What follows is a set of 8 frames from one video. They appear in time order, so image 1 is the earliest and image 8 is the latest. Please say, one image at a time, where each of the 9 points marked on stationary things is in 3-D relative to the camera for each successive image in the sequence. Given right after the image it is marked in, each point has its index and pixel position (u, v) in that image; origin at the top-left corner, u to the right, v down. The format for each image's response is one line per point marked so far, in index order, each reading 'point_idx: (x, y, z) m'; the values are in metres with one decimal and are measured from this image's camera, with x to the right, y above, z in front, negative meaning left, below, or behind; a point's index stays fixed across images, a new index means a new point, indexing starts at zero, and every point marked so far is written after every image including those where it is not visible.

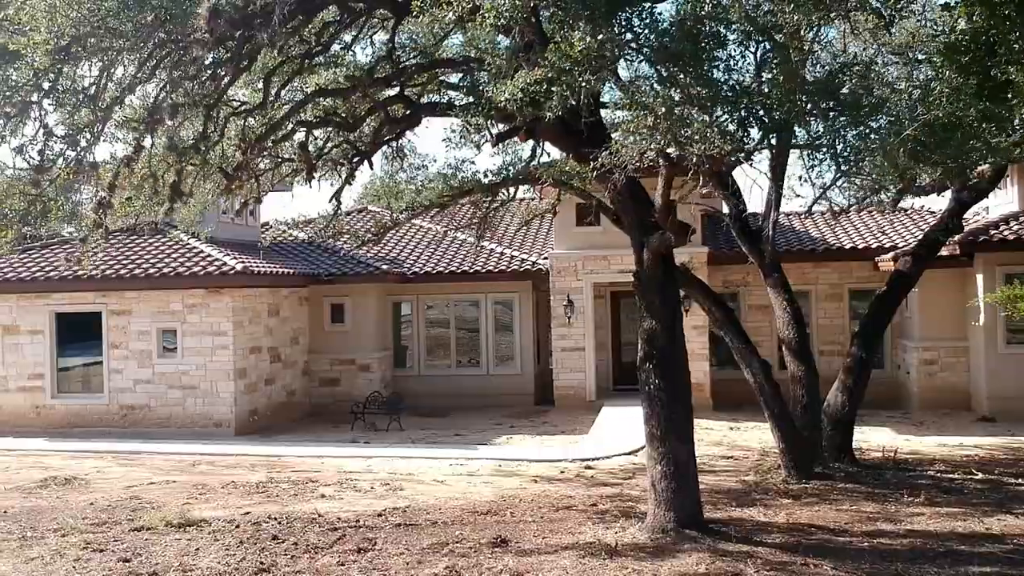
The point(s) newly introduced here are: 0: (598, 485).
0: (+1.0, -2.3, +11.3) m
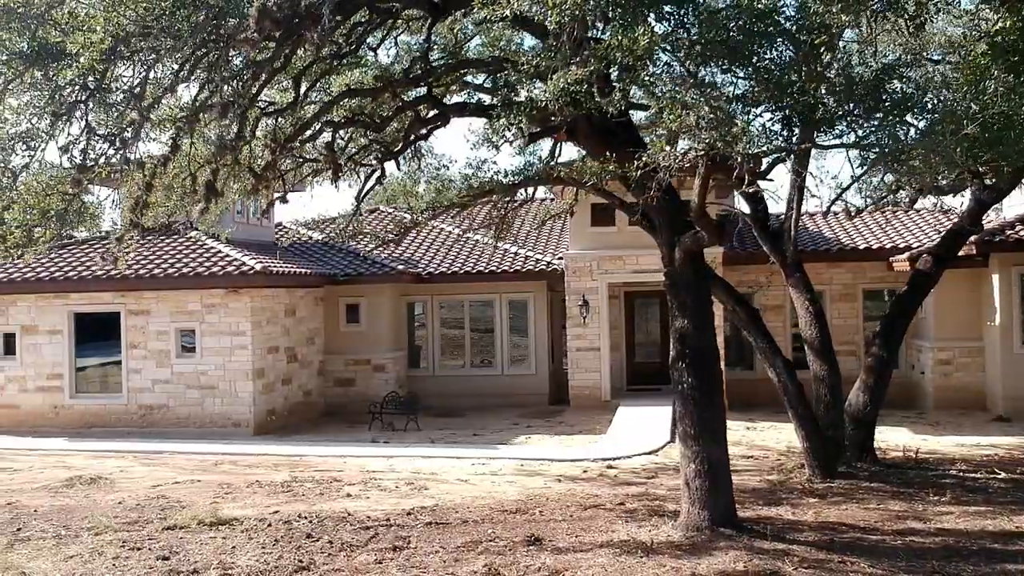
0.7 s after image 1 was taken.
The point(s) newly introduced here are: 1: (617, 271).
0: (+1.3, -2.3, +11.3) m
1: (+2.2, +0.4, +19.5) m
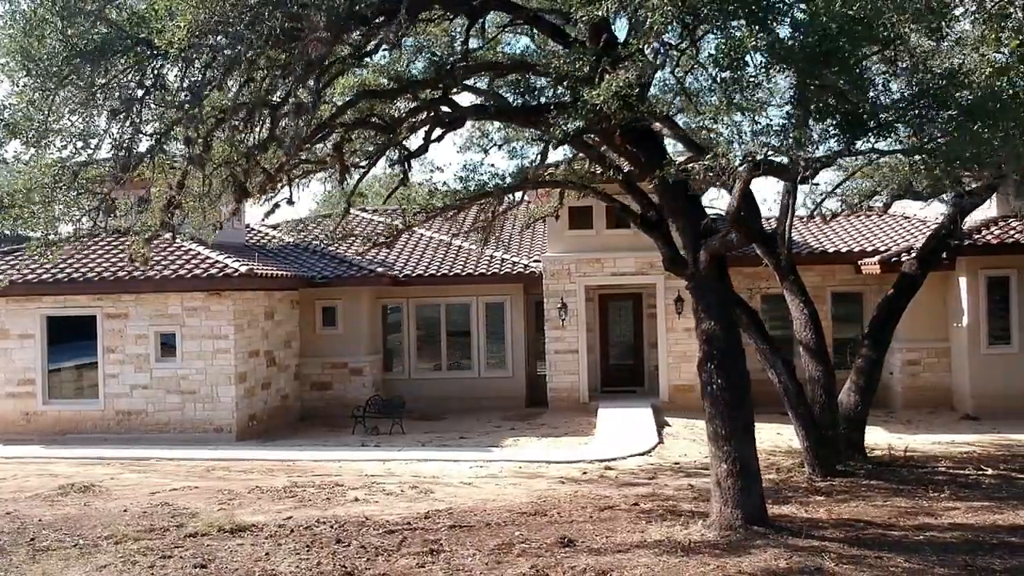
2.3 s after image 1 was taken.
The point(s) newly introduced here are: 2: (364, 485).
0: (+1.4, -2.4, +11.4) m
1: (+1.7, +0.3, +19.6) m
2: (-1.8, -2.4, +11.6) m
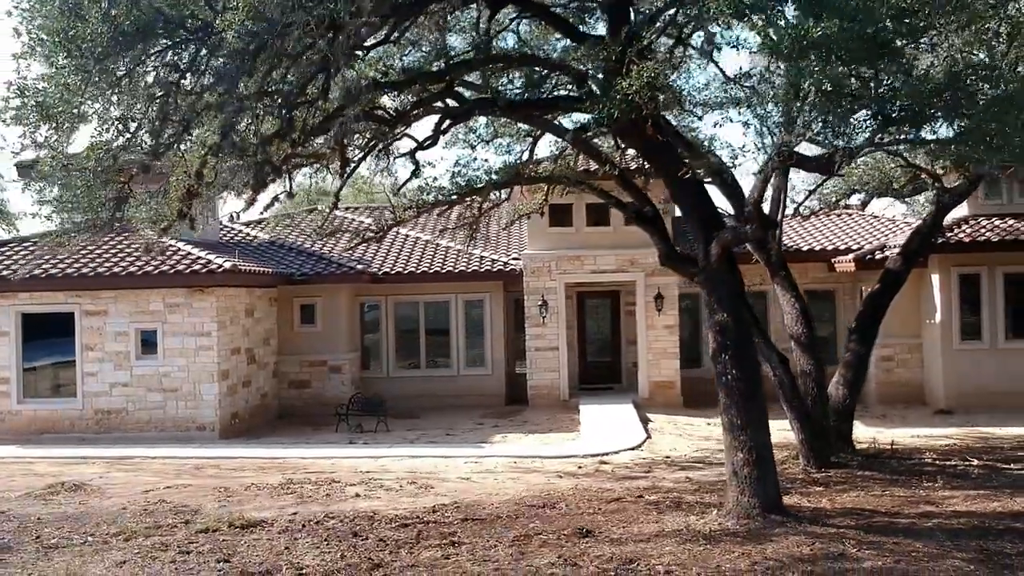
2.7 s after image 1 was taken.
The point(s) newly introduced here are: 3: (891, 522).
0: (+1.4, -2.3, +11.4) m
1: (+1.3, +0.4, +19.7) m
2: (-1.8, -2.3, +11.5) m
3: (+3.3, -2.0, +8.2) m
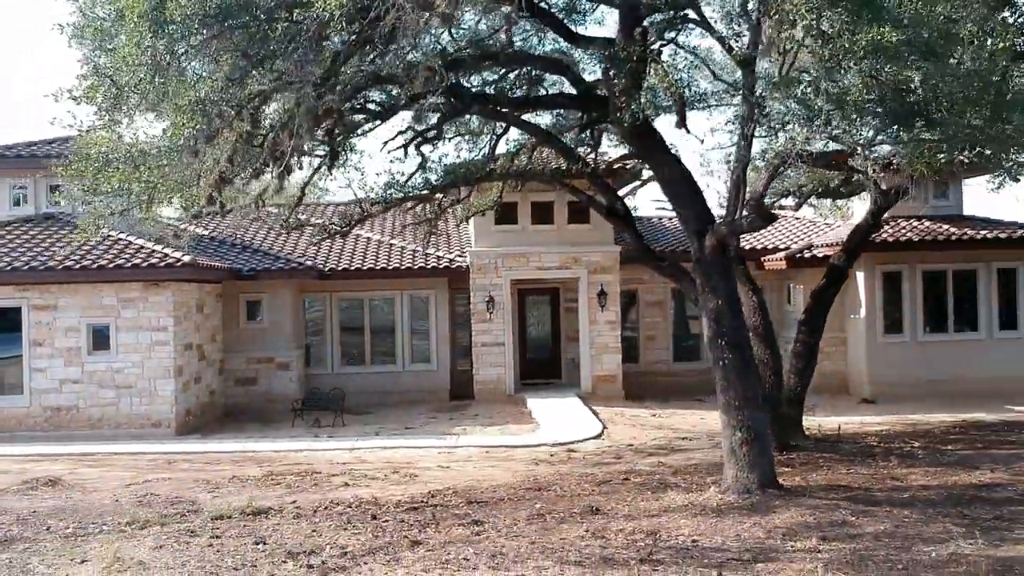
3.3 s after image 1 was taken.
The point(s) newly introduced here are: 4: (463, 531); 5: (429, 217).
0: (+1.1, -2.2, +11.9) m
1: (+0.2, +0.4, +20.1) m
2: (-2.1, -2.3, +11.6) m
3: (+3.4, -1.9, +8.9) m
4: (-0.4, -1.9, +7.5) m
5: (-1.4, +1.2, +15.5) m
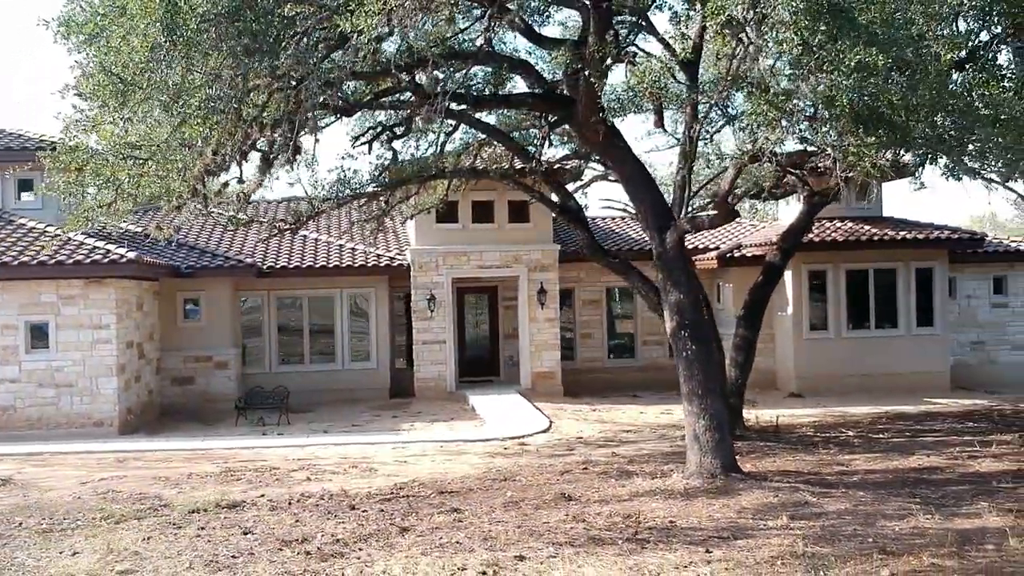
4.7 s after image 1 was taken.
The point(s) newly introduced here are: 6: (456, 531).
0: (+0.6, -2.2, +12.2) m
1: (-1.1, +0.5, +20.3) m
2: (-2.6, -2.2, +11.6) m
3: (+3.1, -1.9, +9.4) m
4: (-0.6, -1.9, +7.6) m
5: (-2.2, +1.2, +15.5) m
6: (-0.4, -1.8, +7.0) m
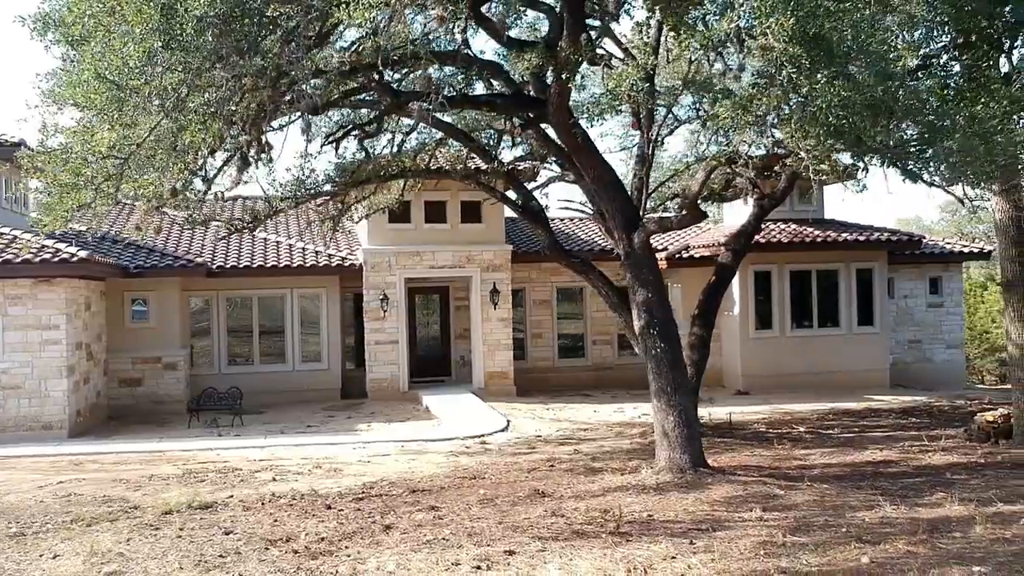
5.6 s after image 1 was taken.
0: (+0.1, -2.2, +12.3) m
1: (-2.1, +0.5, +20.3) m
2: (-3.0, -2.2, +11.5) m
3: (+2.8, -1.9, +9.6) m
4: (-0.7, -1.9, +7.7) m
5: (-2.9, +1.2, +15.5) m
6: (-0.5, -1.8, +7.1) m
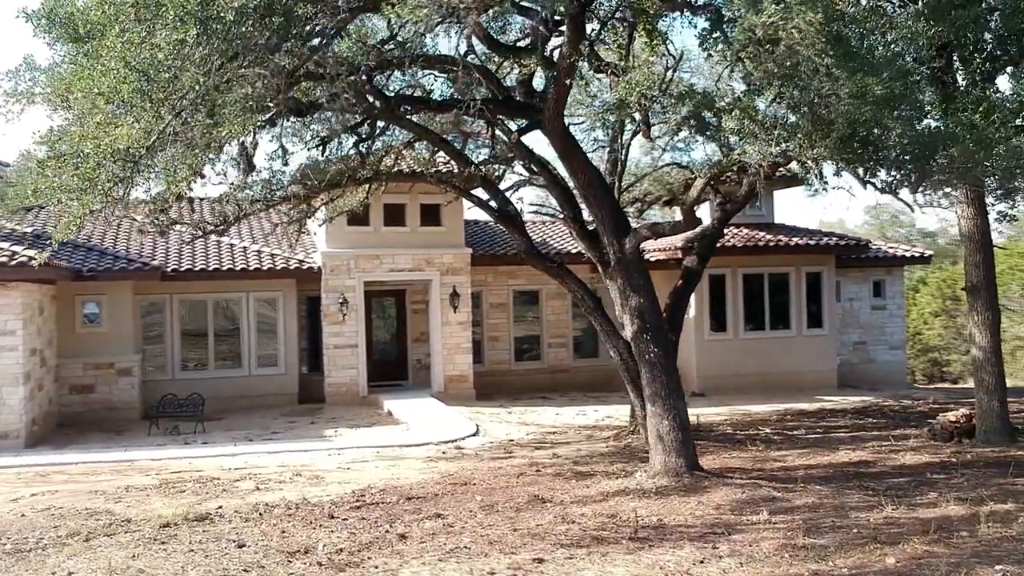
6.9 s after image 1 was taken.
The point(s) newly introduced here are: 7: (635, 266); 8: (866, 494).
0: (-0.2, -2.2, +12.3) m
1: (-2.9, +0.4, +20.1) m
2: (-3.2, -2.3, +11.3) m
3: (+2.7, -1.9, +9.9) m
4: (-0.6, -1.9, +7.7) m
5: (-3.4, +1.2, +15.3) m
6: (-0.4, -1.9, +7.1) m
7: (+1.3, +0.2, +9.7) m
8: (+3.1, -1.8, +8.3) m
